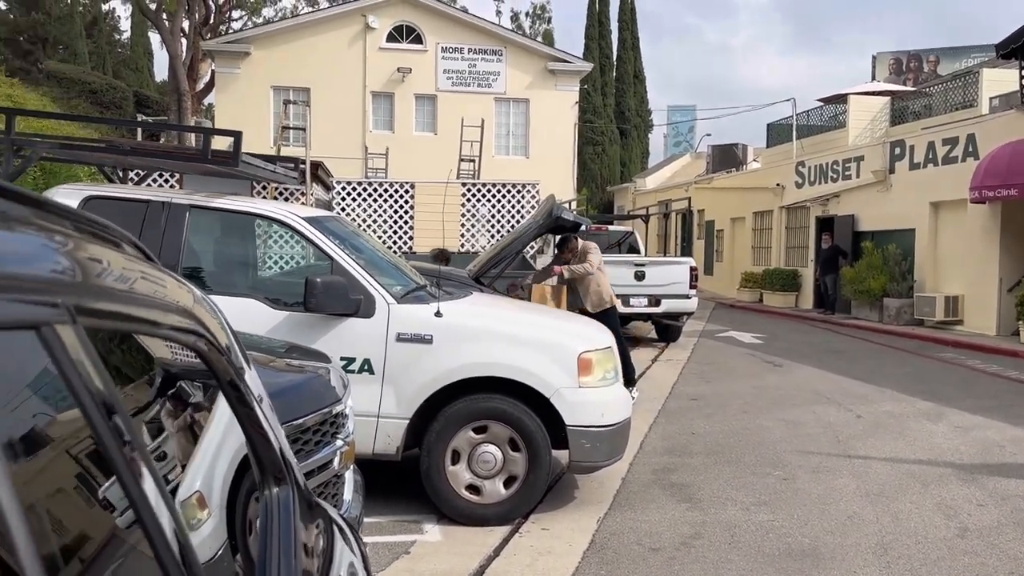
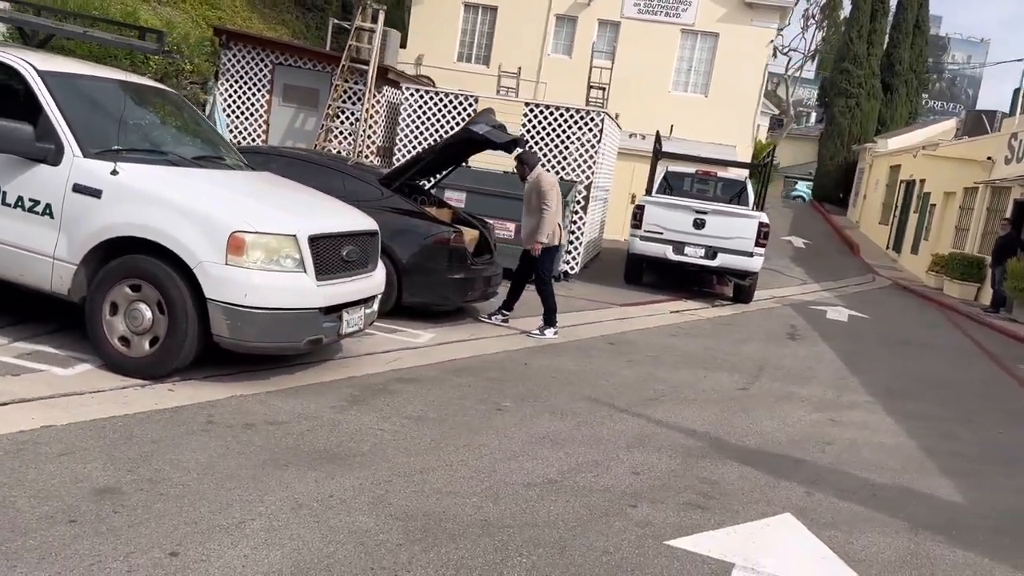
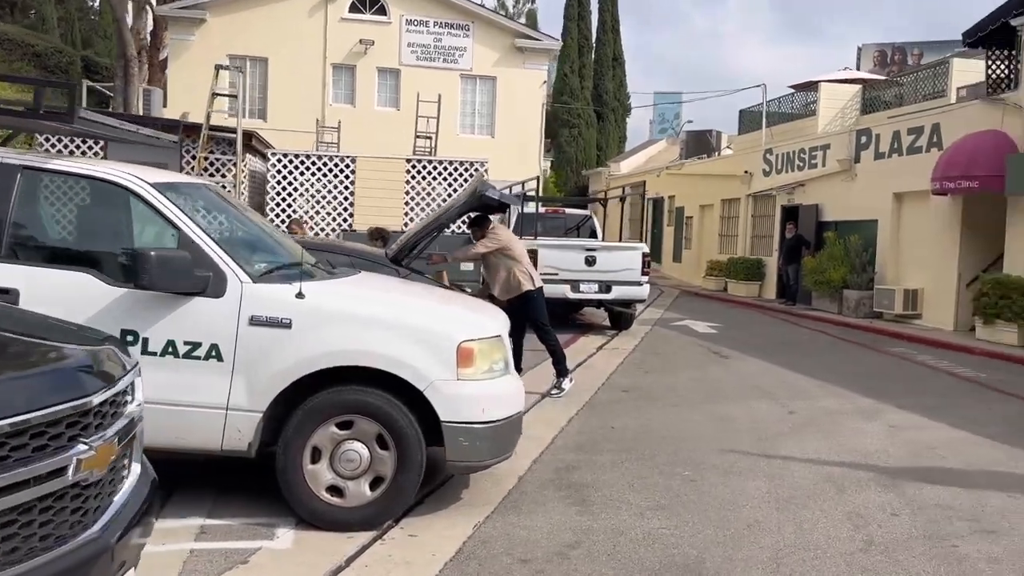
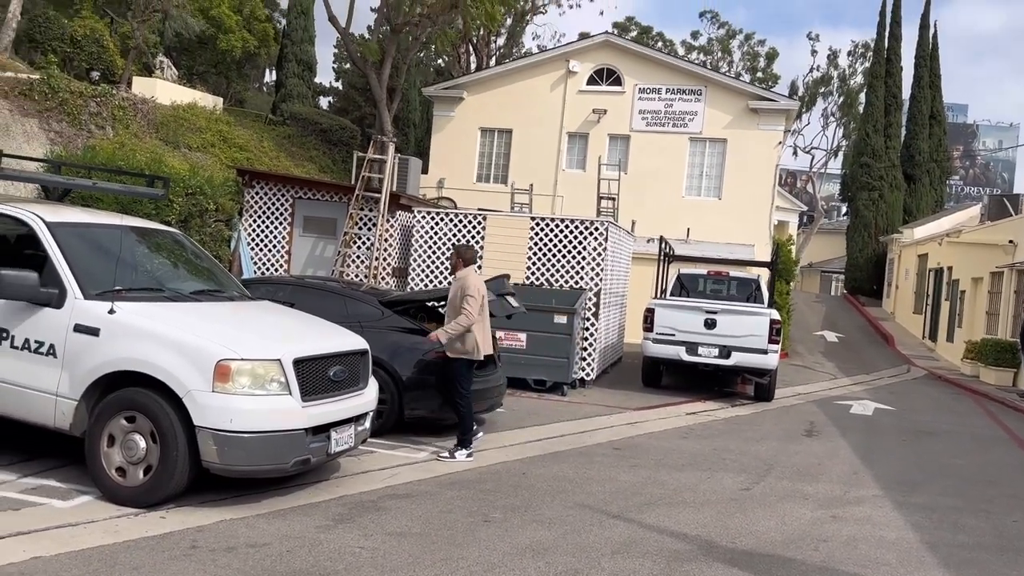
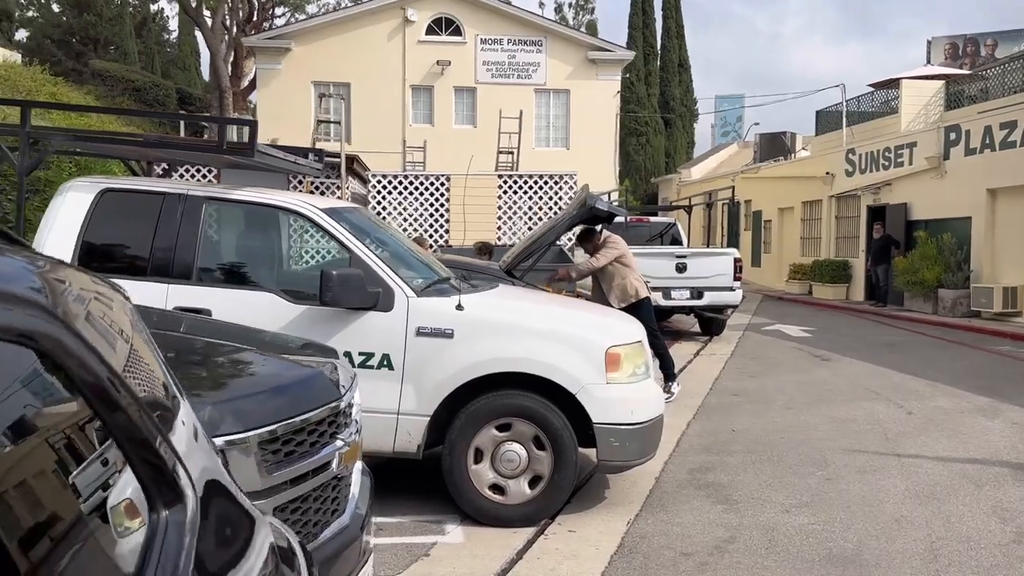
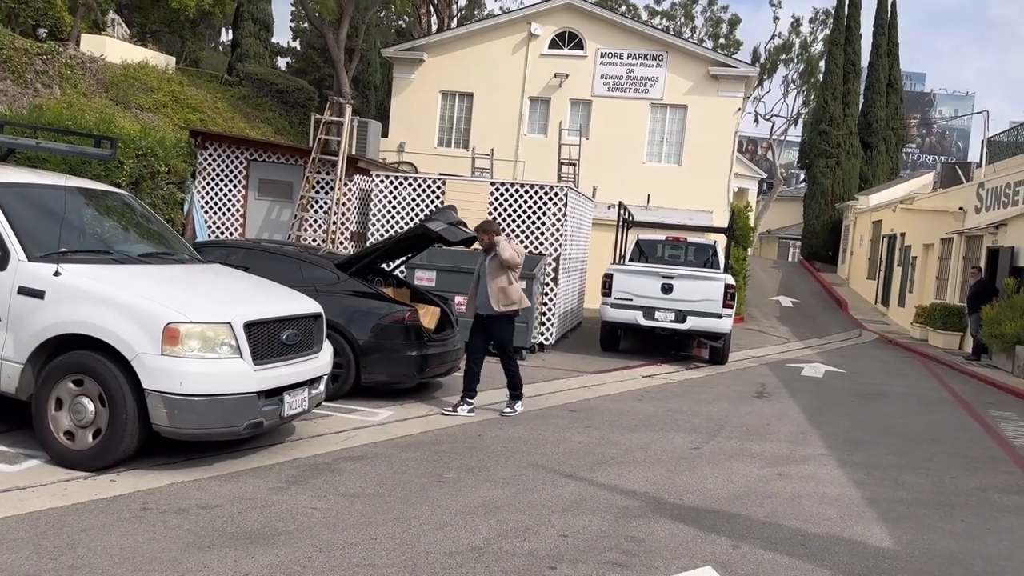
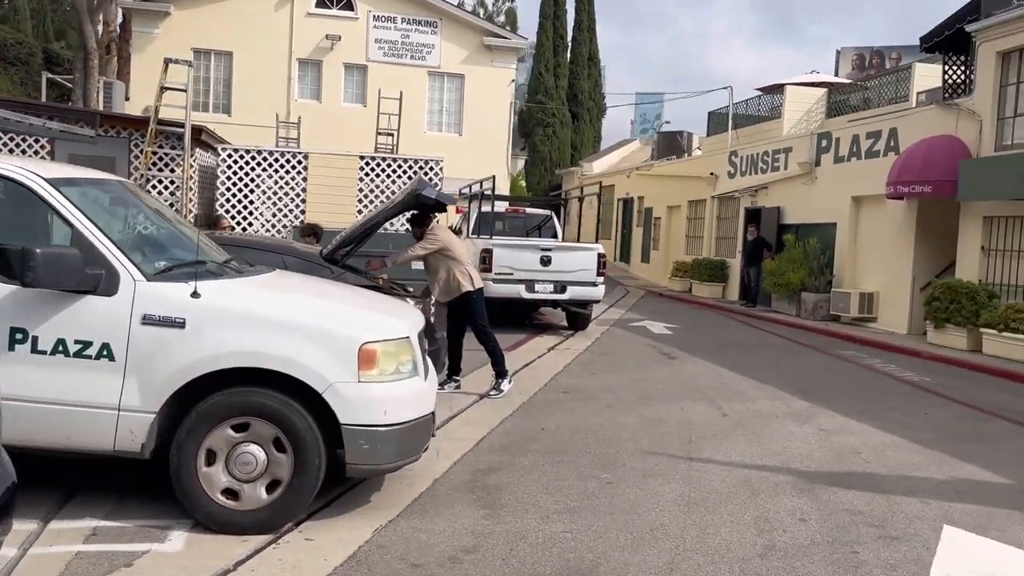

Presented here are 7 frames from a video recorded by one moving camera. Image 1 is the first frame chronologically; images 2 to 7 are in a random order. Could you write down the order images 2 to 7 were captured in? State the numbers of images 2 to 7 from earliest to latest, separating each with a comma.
5, 3, 7, 2, 6, 4
